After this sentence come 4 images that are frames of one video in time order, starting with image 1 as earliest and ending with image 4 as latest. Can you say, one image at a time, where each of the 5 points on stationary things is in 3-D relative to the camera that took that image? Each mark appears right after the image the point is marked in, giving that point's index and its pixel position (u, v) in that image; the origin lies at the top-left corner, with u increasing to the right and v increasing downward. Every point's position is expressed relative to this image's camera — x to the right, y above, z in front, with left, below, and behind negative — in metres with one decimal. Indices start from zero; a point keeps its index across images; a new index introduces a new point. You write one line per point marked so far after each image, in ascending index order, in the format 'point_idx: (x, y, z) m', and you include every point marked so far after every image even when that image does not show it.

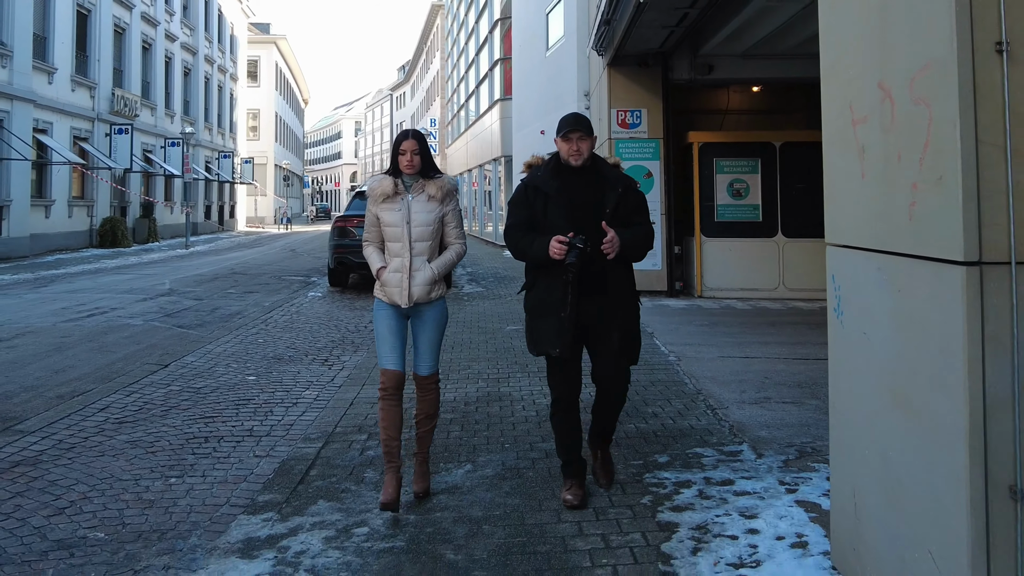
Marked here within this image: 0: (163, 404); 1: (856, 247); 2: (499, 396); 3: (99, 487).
0: (-1.9, -0.6, +5.7) m
1: (+0.8, +0.1, +2.5) m
2: (-0.1, -0.6, +6.0) m
3: (-1.6, -0.8, +4.1) m
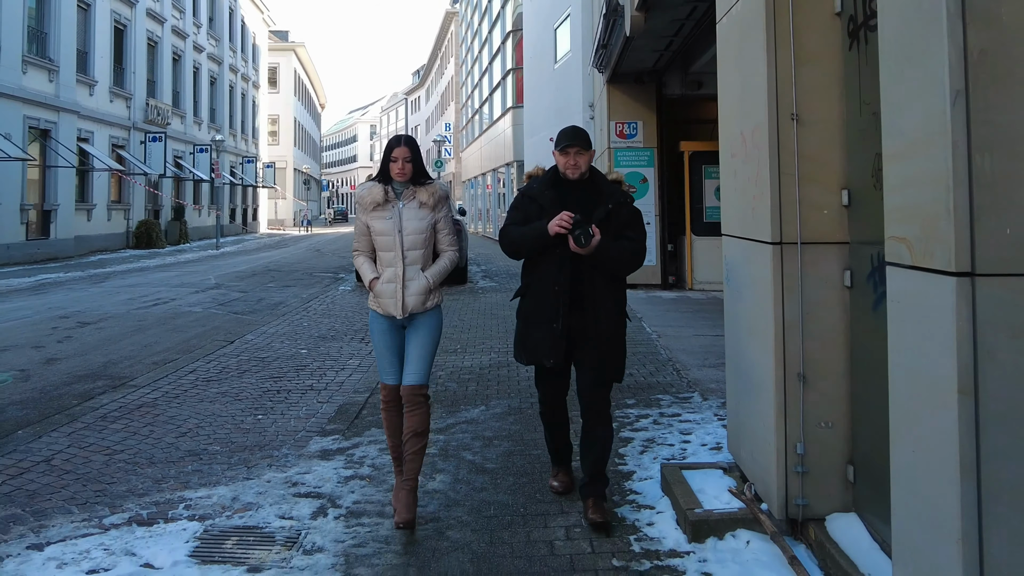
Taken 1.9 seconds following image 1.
0: (-1.9, -0.5, +7.1) m
1: (+0.8, +0.2, +3.8) m
2: (0.0, -0.5, +7.3) m
3: (-1.6, -0.7, +5.5) m
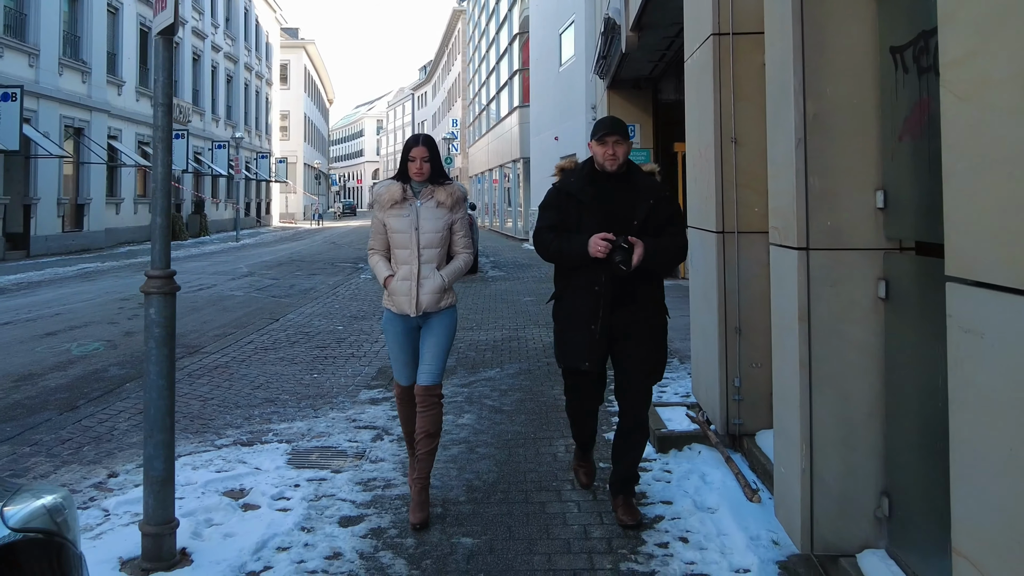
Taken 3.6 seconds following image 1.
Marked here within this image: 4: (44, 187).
0: (-1.8, -0.4, +8.3) m
1: (+0.9, +0.3, +5.0) m
2: (0.0, -0.4, +8.5) m
3: (-1.5, -0.6, +6.7) m
4: (-8.9, +1.9, +19.8) m
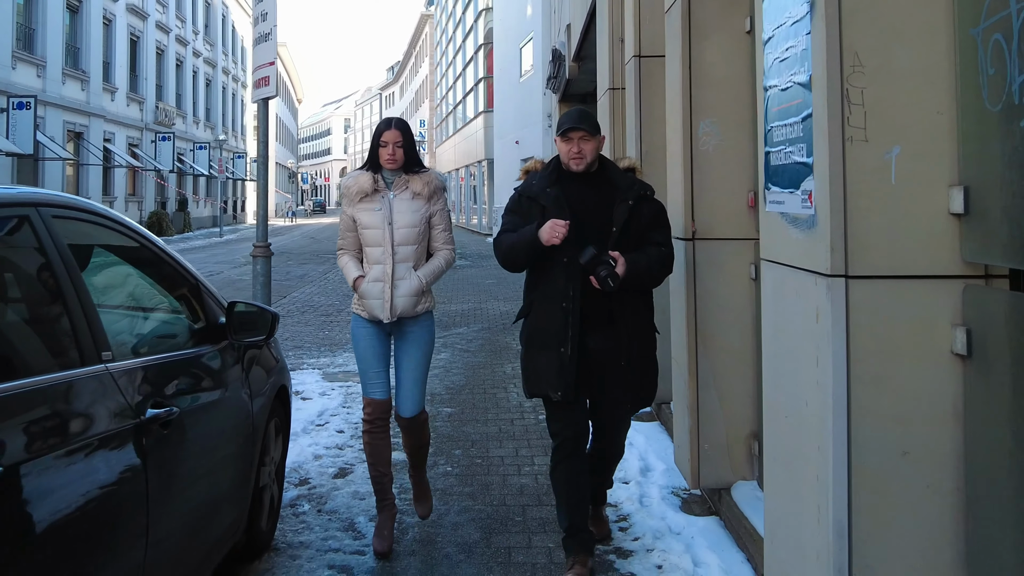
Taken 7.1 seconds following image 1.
0: (-2.1, -0.2, +10.5) m
1: (+0.6, +0.5, +7.3) m
2: (-0.3, -0.2, +10.8) m
3: (-1.8, -0.4, +8.9) m
4: (-9.6, +2.1, +21.8) m
